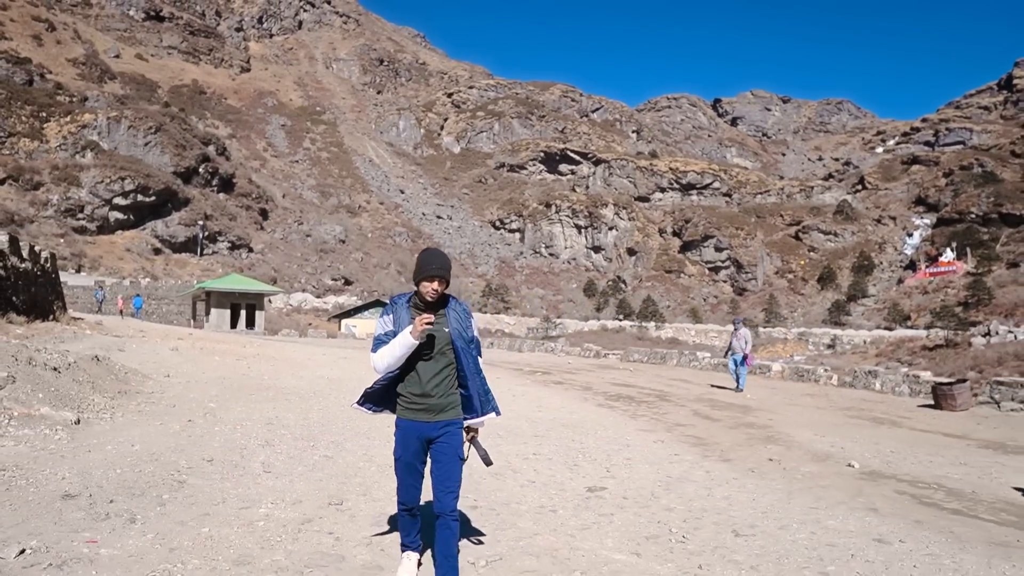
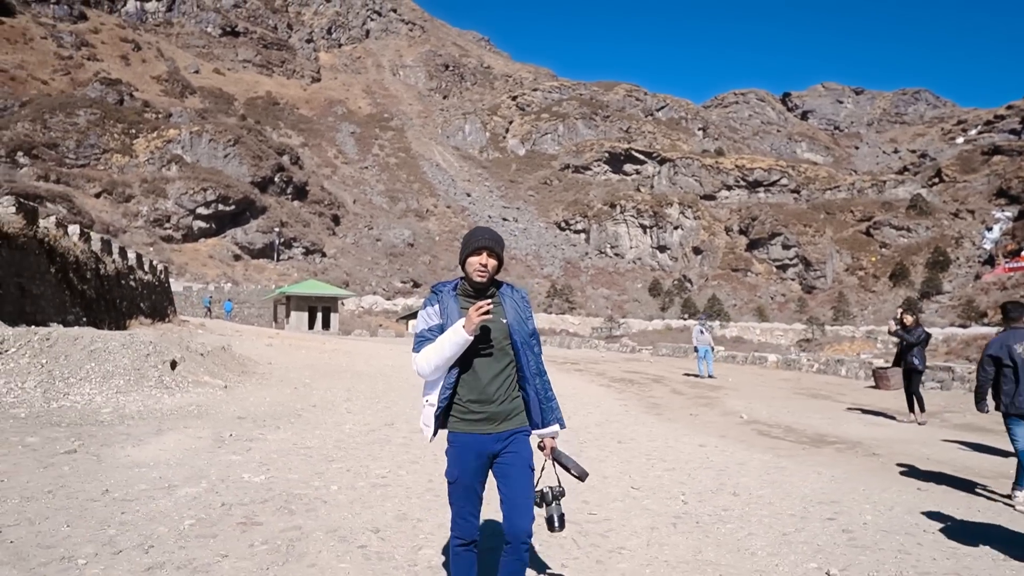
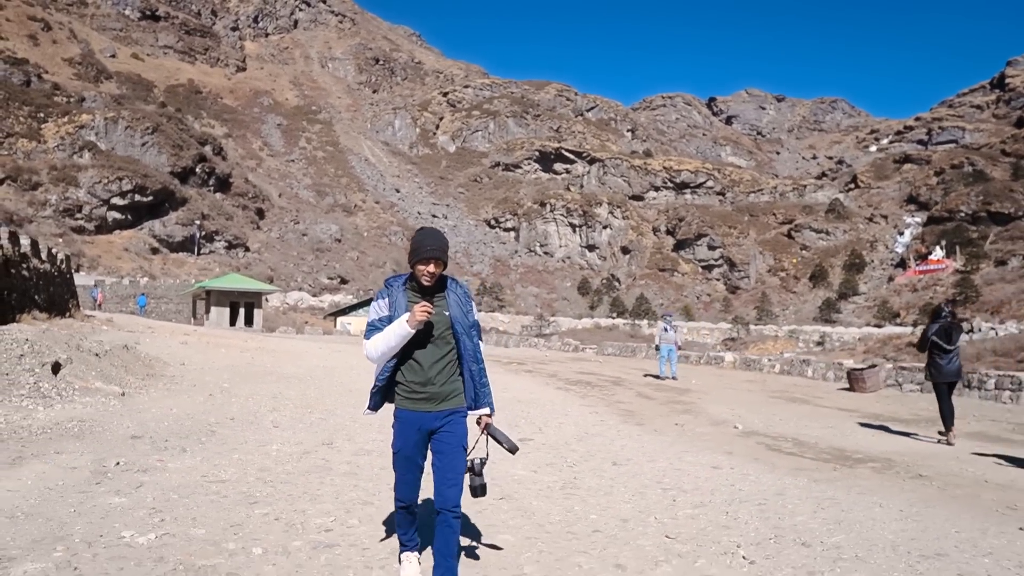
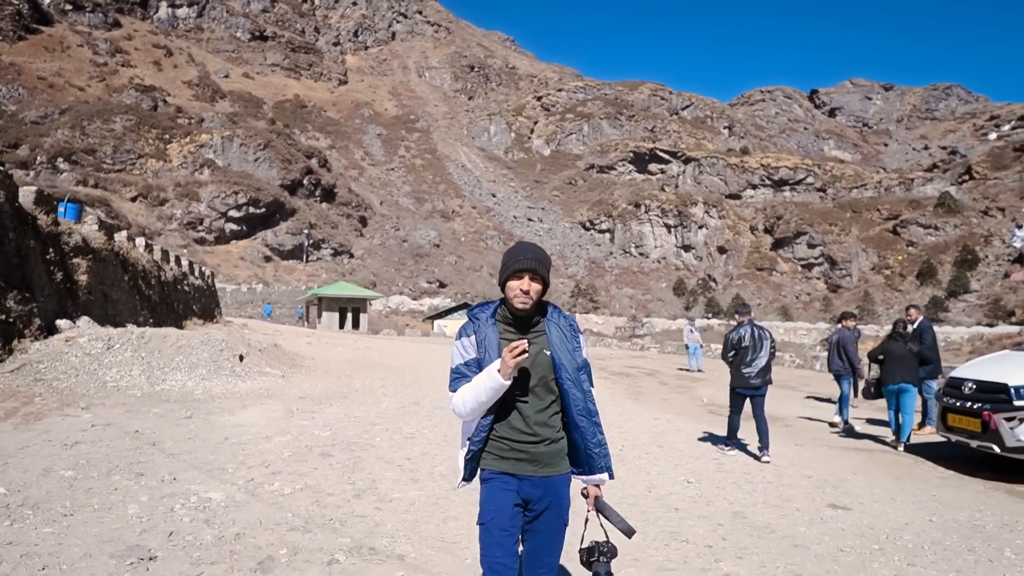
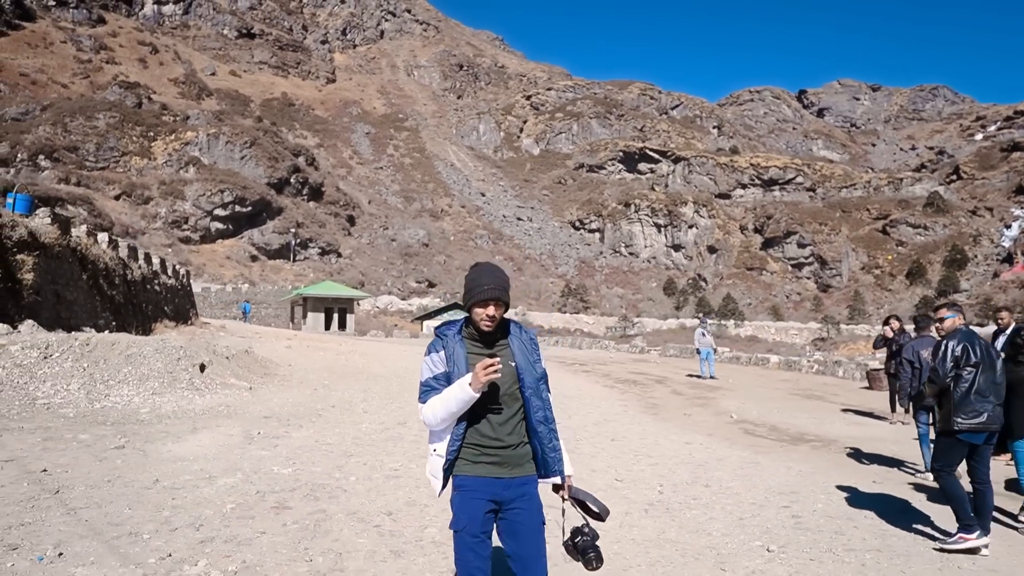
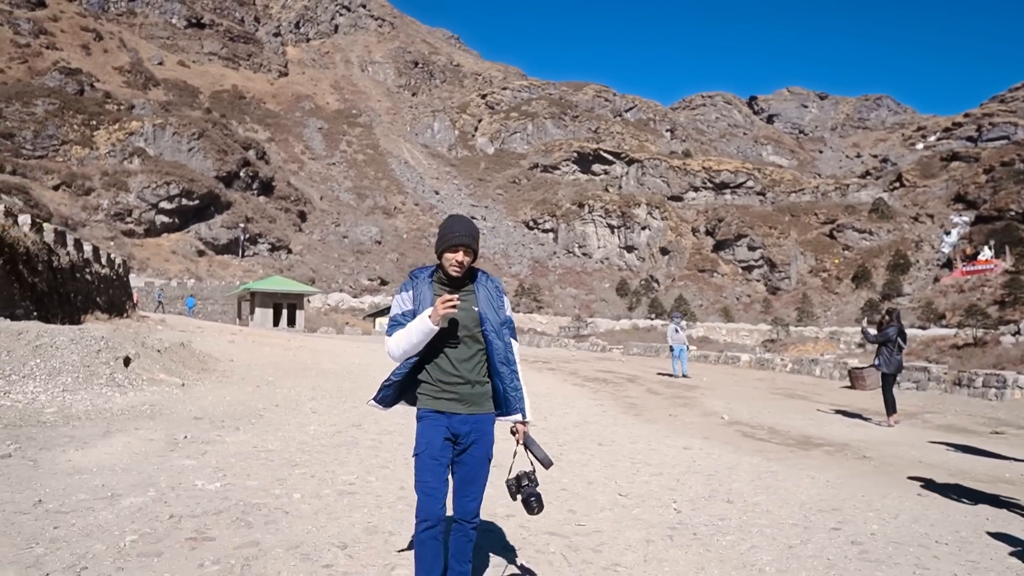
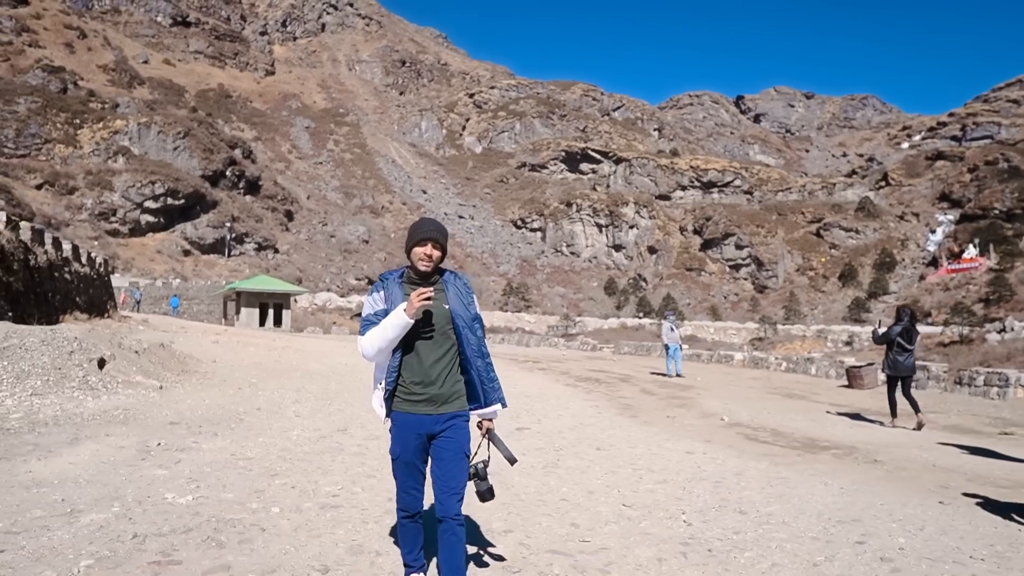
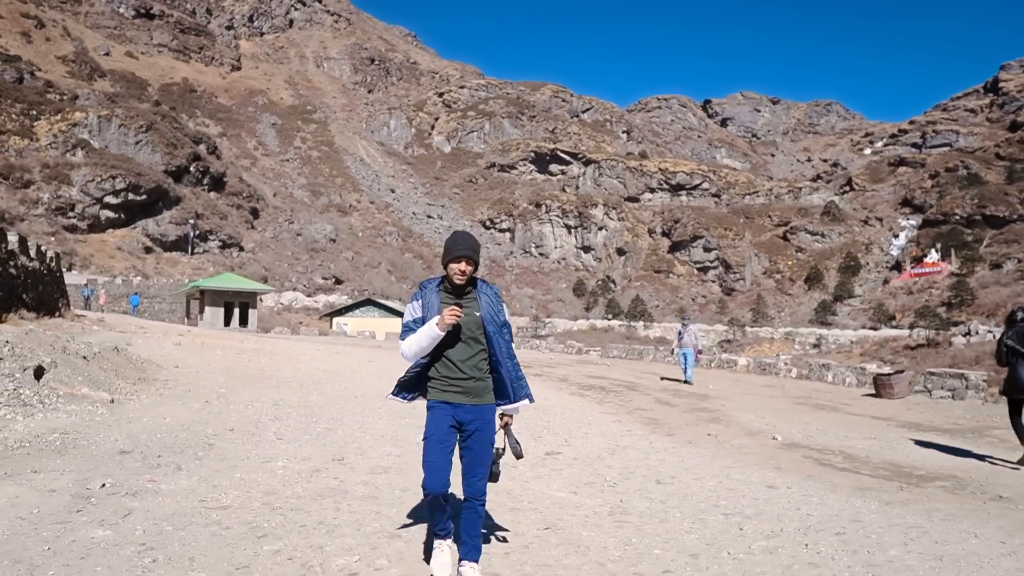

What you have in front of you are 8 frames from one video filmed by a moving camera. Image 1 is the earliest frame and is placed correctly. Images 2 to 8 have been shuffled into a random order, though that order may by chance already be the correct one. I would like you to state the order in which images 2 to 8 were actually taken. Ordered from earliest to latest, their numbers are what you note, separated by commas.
8, 3, 7, 6, 2, 5, 4
